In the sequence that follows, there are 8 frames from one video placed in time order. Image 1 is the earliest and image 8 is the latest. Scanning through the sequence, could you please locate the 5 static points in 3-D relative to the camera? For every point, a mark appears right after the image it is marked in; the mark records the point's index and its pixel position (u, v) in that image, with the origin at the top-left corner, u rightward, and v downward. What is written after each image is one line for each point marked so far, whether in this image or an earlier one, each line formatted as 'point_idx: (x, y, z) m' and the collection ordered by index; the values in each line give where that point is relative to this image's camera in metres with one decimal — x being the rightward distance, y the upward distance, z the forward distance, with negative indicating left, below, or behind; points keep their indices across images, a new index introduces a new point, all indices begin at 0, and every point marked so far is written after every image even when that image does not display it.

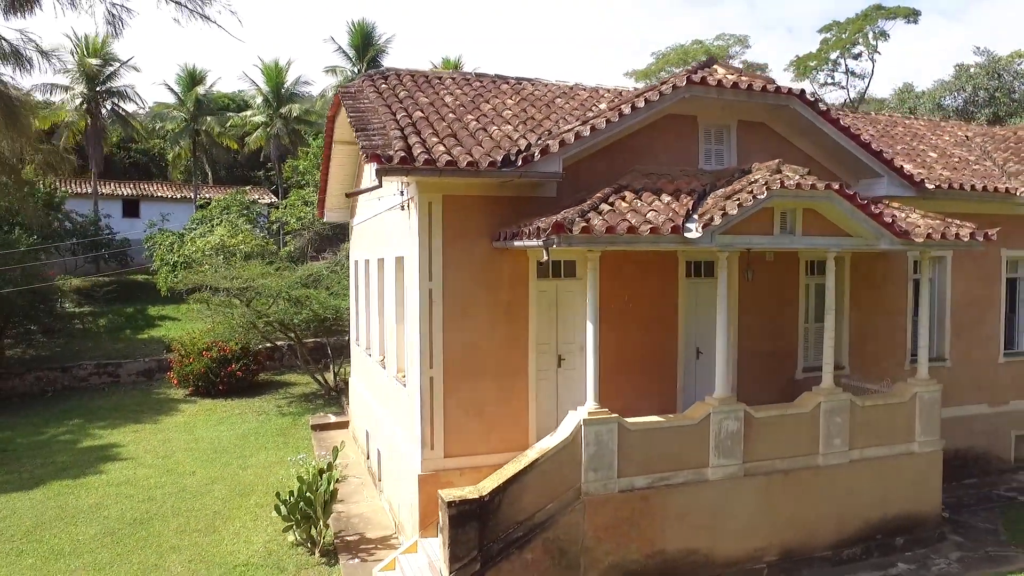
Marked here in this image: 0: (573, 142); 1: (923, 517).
0: (+0.6, +1.5, +7.5) m
1: (+4.7, -2.7, +8.3) m
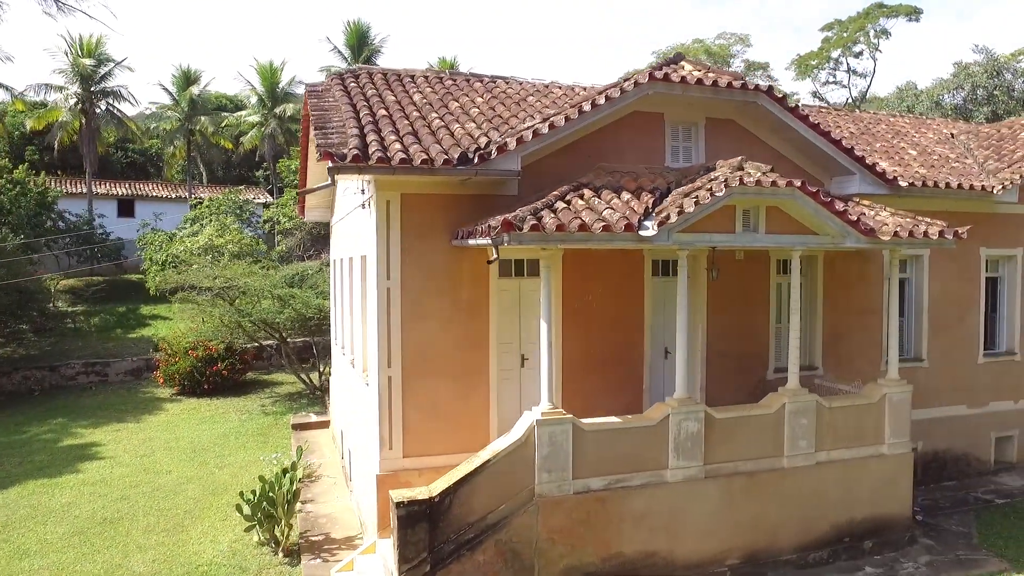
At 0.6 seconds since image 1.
0: (+0.2, +1.5, +7.4) m
1: (+4.3, -2.7, +8.1) m
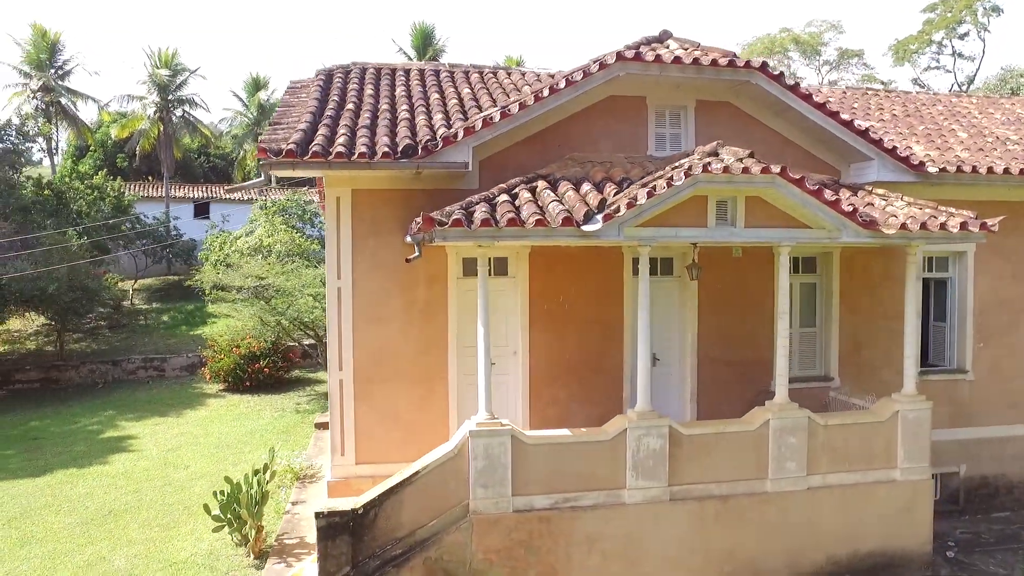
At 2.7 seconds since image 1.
0: (-0.3, +1.5, +6.9) m
1: (+3.9, -2.7, +7.1) m
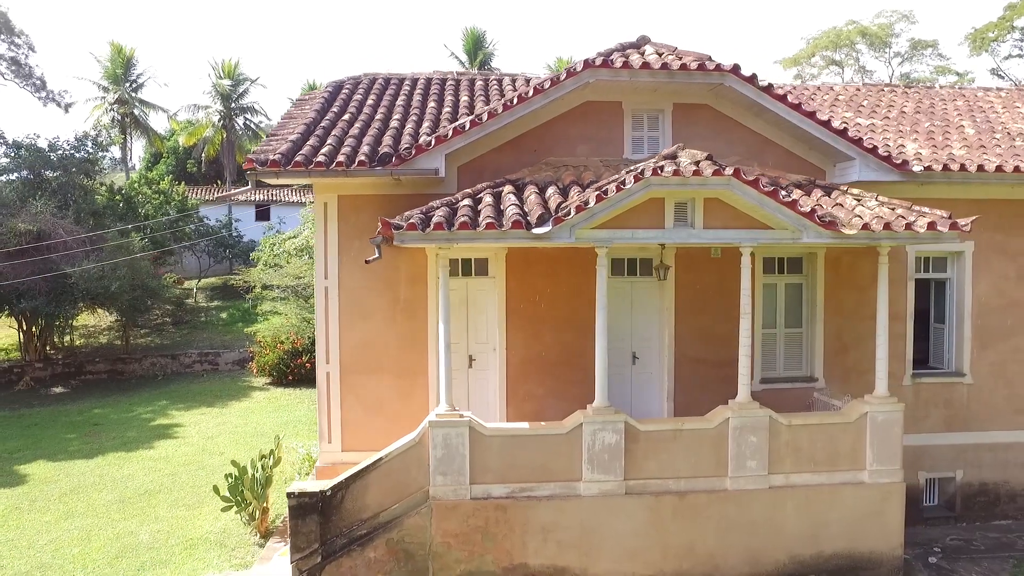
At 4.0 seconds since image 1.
0: (-0.6, +1.5, +7.3) m
1: (+3.6, -2.7, +7.0) m
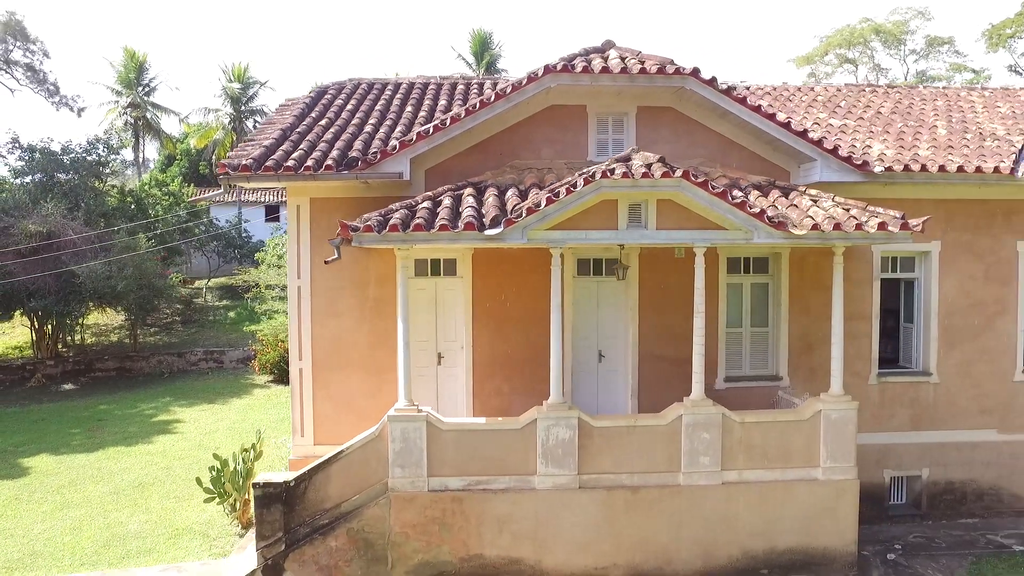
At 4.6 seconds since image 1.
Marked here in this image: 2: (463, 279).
0: (-1.0, +1.6, +7.5) m
1: (+3.2, -2.7, +7.1) m
2: (-0.6, +0.1, +8.1) m
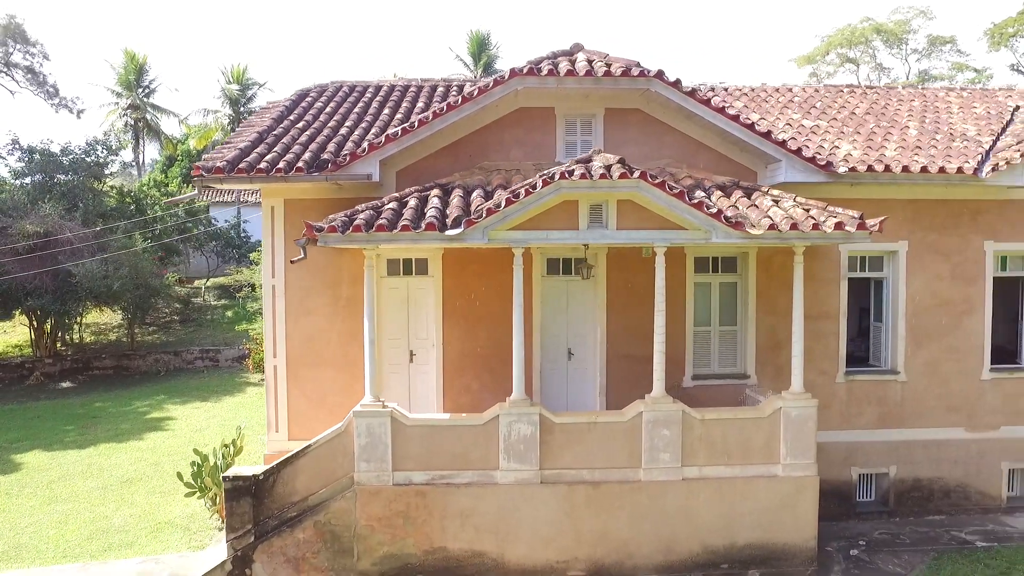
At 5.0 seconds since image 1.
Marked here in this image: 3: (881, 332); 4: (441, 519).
0: (-1.3, +1.6, +7.7) m
1: (+2.8, -2.7, +7.2) m
2: (-0.9, +0.1, +8.3) m
3: (+4.6, -0.5, +8.9) m
4: (-0.7, -2.3, +7.0) m
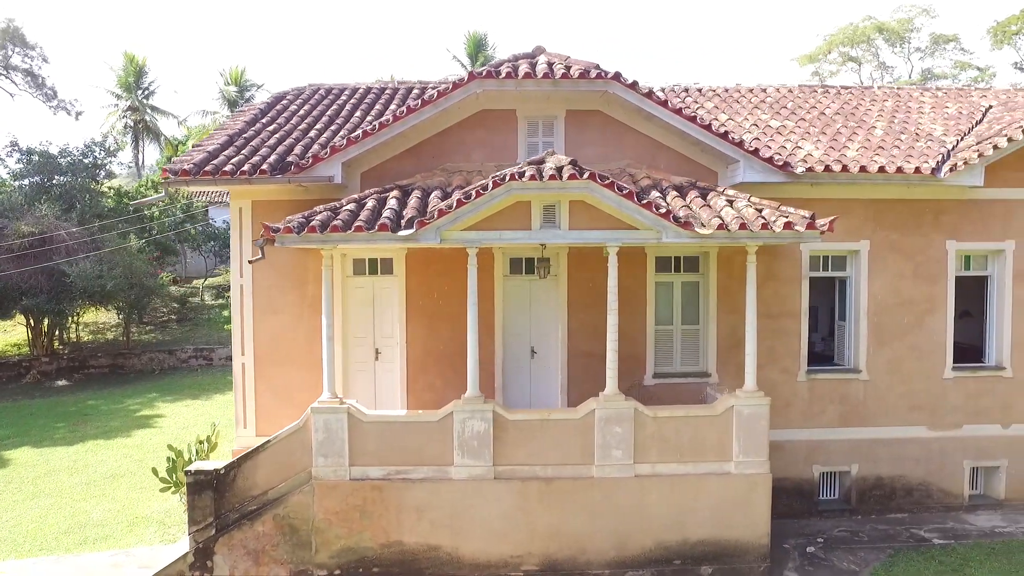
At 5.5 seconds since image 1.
0: (-1.8, +1.6, +7.8) m
1: (+2.3, -2.7, +7.3) m
2: (-1.3, +0.1, +8.4) m
3: (+4.2, -0.5, +9.0) m
4: (-1.1, -2.3, +7.1) m
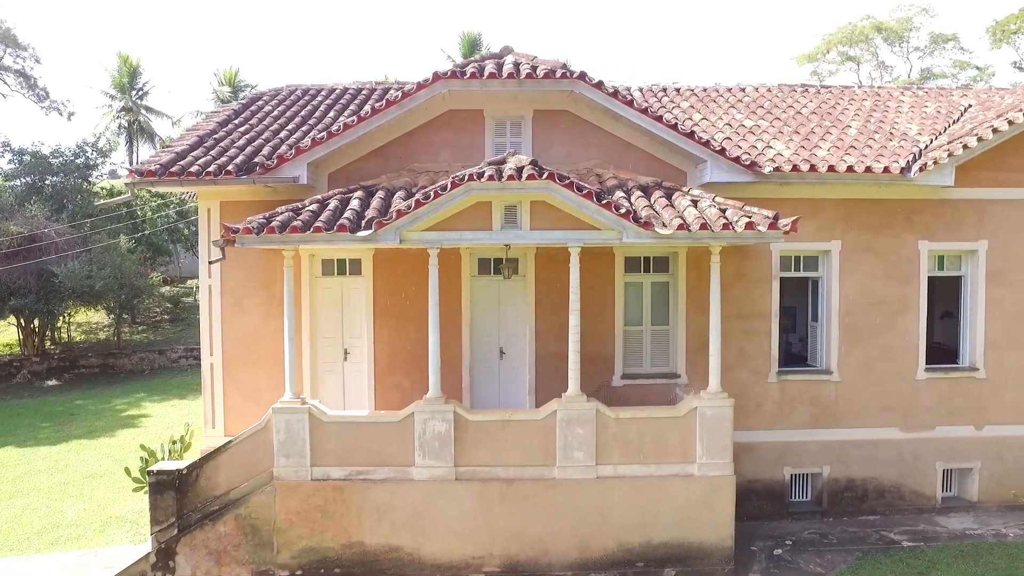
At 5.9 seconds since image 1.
0: (-2.2, +1.6, +7.8) m
1: (+2.0, -2.7, +7.3) m
2: (-1.7, +0.1, +8.4) m
3: (+3.8, -0.5, +8.9) m
4: (-1.5, -2.3, +7.1) m
